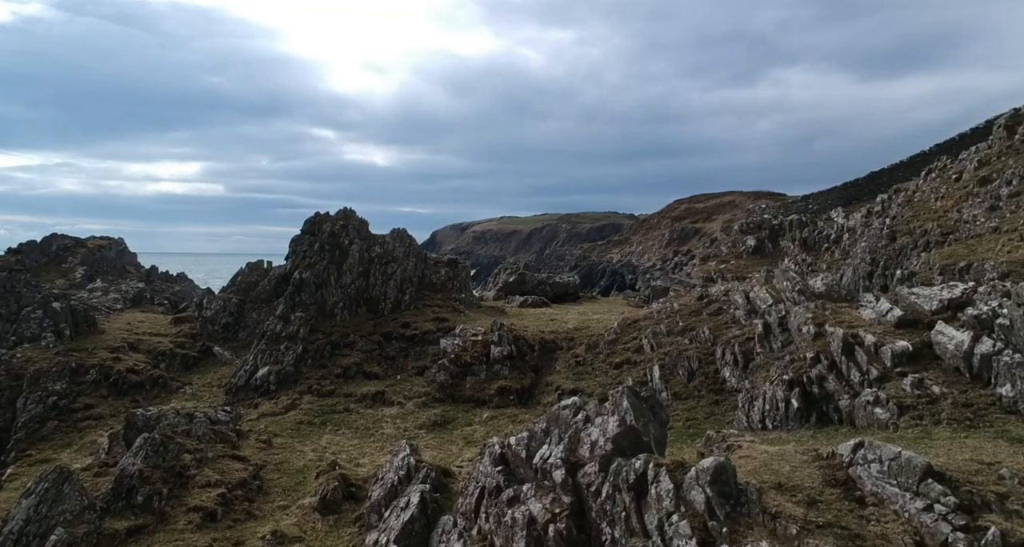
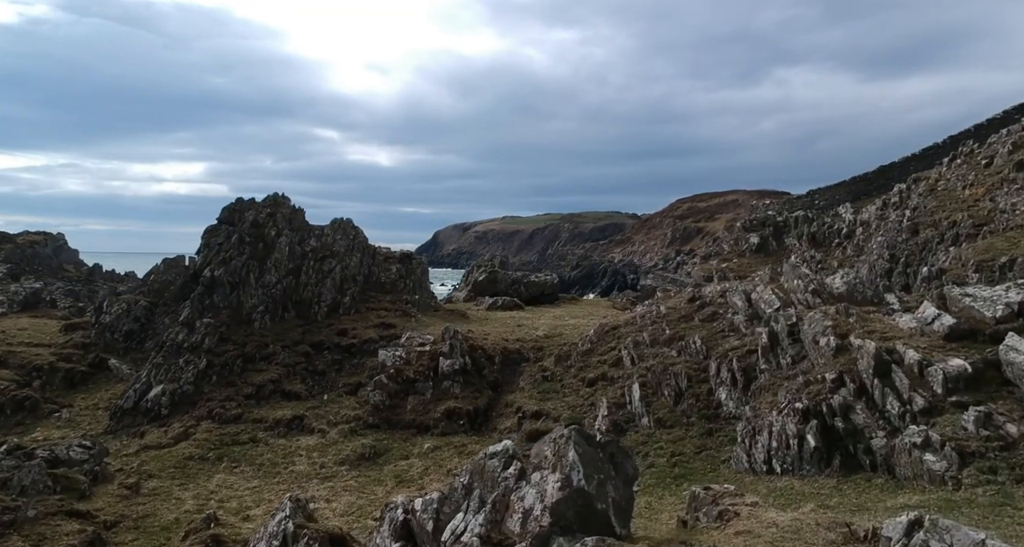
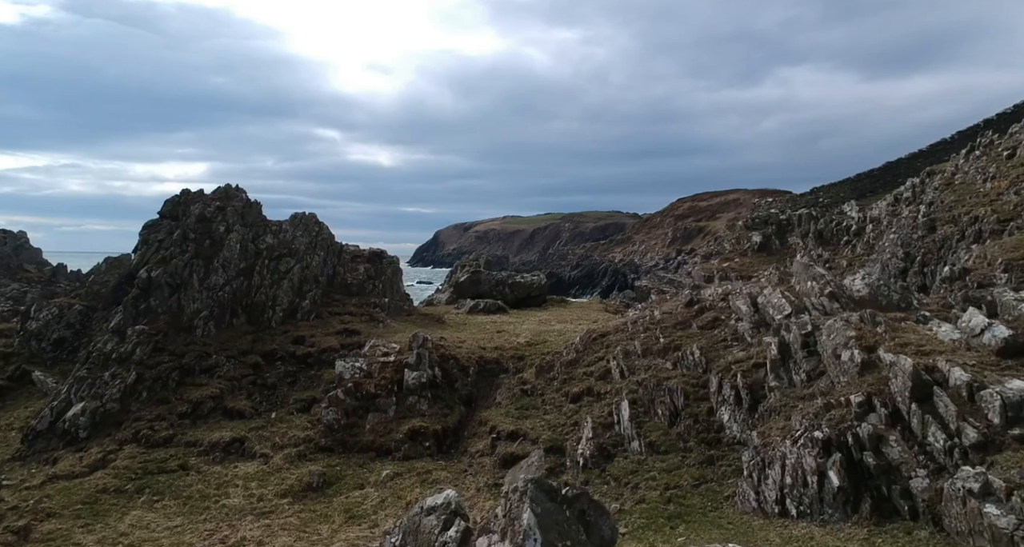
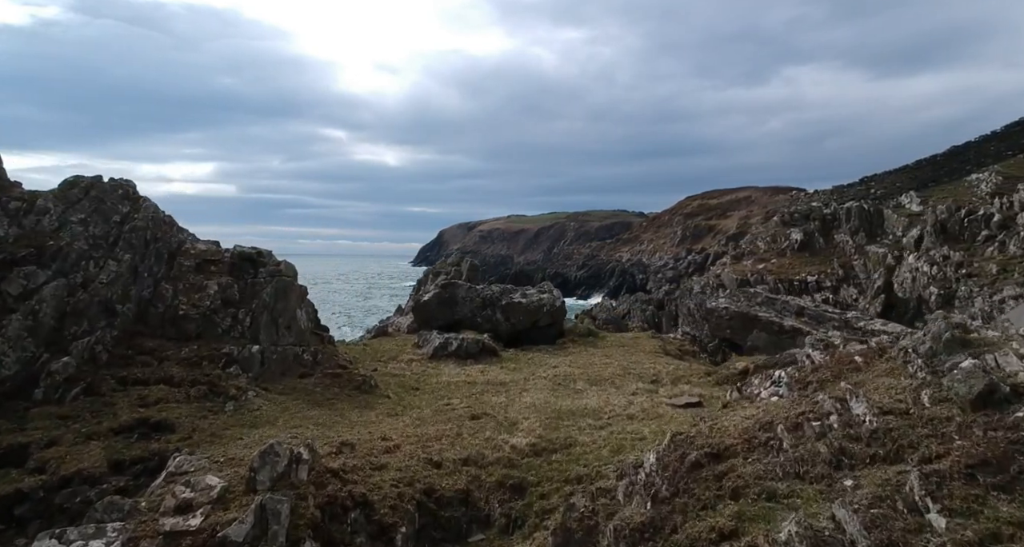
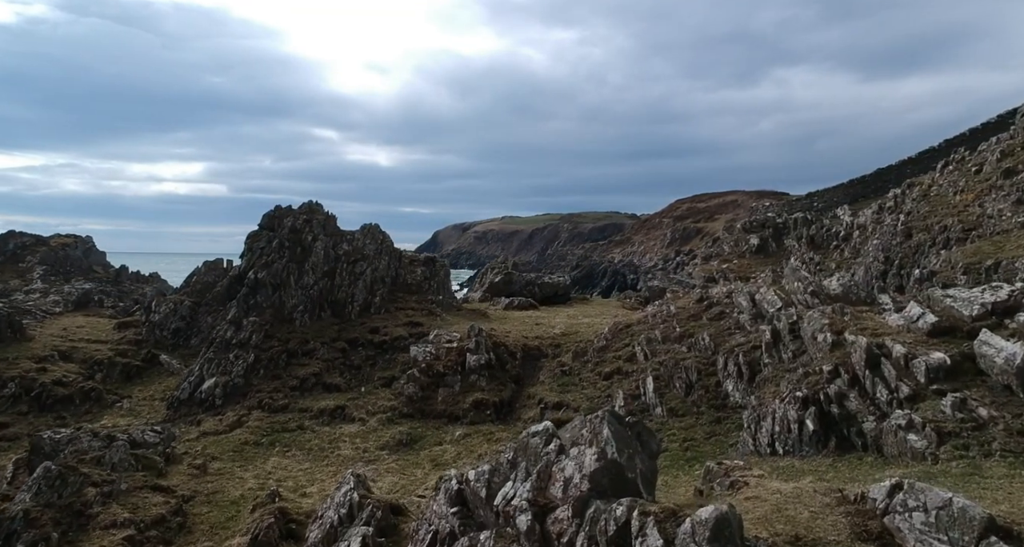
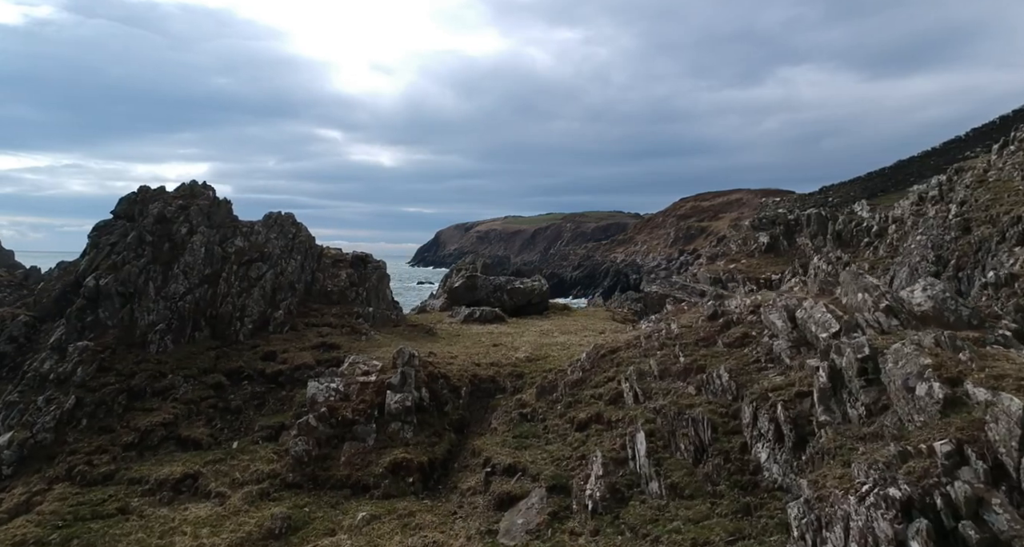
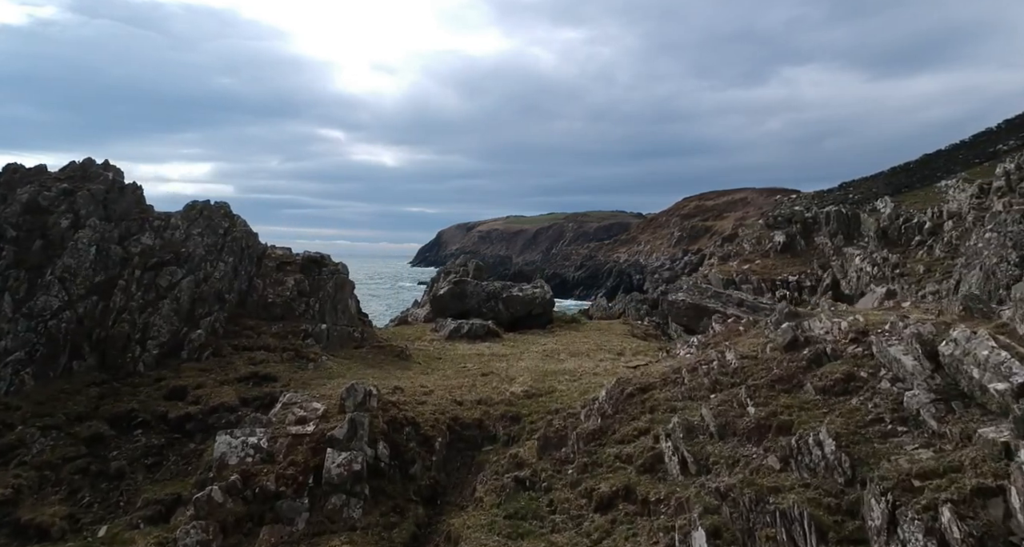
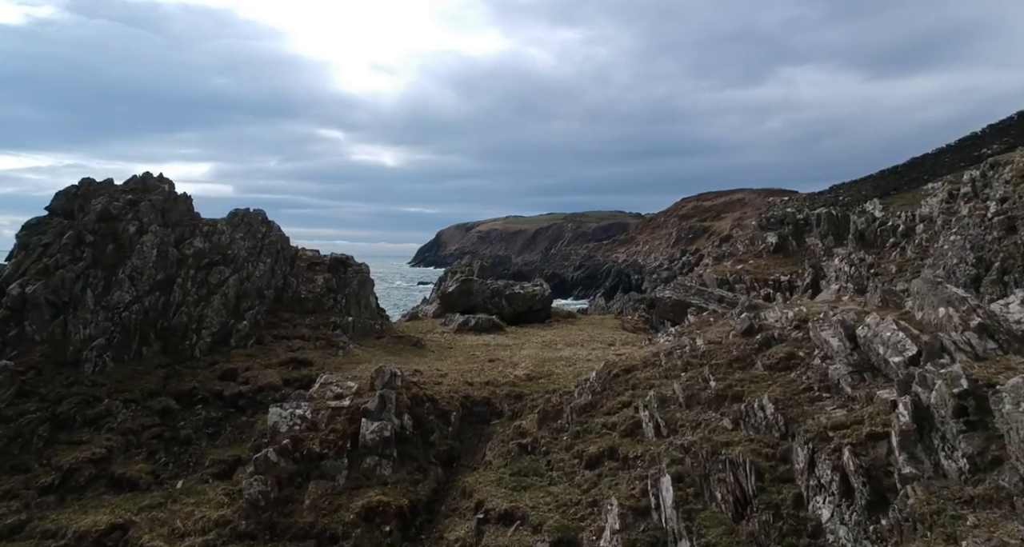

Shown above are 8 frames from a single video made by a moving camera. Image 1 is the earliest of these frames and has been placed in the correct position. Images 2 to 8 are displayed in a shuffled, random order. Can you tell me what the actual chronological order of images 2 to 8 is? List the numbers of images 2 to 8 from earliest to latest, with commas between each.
5, 2, 3, 6, 8, 7, 4
